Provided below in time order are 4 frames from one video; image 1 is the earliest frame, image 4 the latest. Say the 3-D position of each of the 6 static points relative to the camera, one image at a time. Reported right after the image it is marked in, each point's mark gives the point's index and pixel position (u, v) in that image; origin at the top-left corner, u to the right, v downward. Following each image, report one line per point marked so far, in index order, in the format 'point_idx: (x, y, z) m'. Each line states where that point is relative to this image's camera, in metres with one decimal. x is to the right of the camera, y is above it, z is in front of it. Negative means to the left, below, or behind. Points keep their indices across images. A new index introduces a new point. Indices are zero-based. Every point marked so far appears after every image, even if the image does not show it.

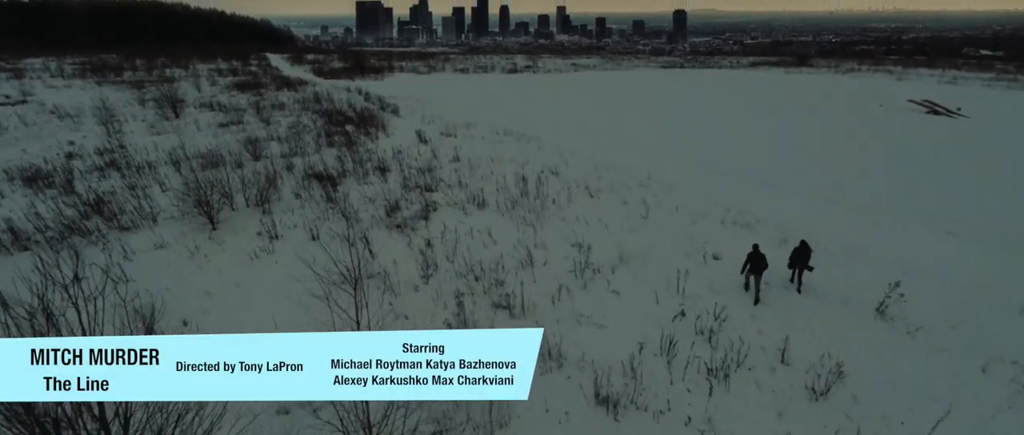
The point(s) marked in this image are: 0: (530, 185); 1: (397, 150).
0: (+0.3, +0.5, +10.6) m
1: (-2.7, +1.6, +13.9) m
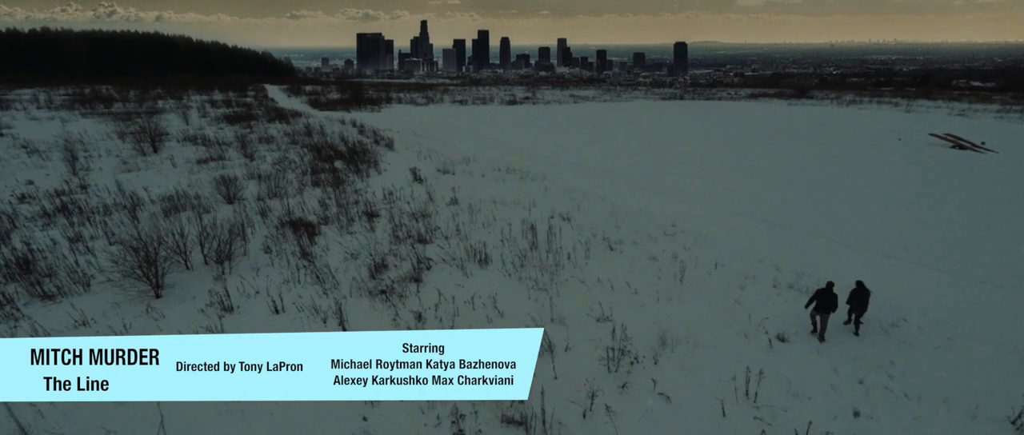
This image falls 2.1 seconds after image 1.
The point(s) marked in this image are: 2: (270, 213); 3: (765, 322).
0: (+0.4, -0.3, +9.1) m
1: (-2.6, +0.6, +12.4) m
2: (-4.5, +0.1, +10.7) m
3: (+2.8, -1.2, +6.4) m
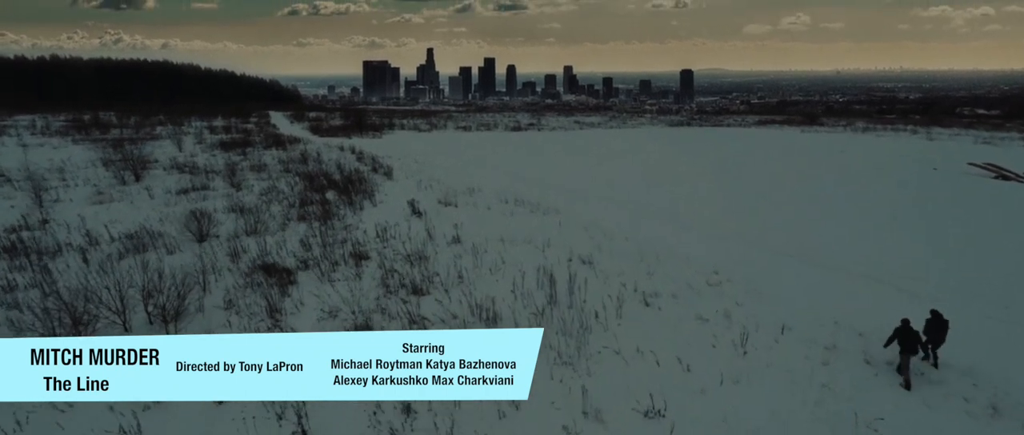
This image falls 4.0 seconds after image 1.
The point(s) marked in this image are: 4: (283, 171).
0: (+0.6, -1.0, +7.5) m
1: (-2.4, -0.2, +10.9) m
2: (-4.3, -0.6, +9.2) m
3: (+3.0, -1.7, +4.7) m
4: (-7.6, +1.6, +19.4) m
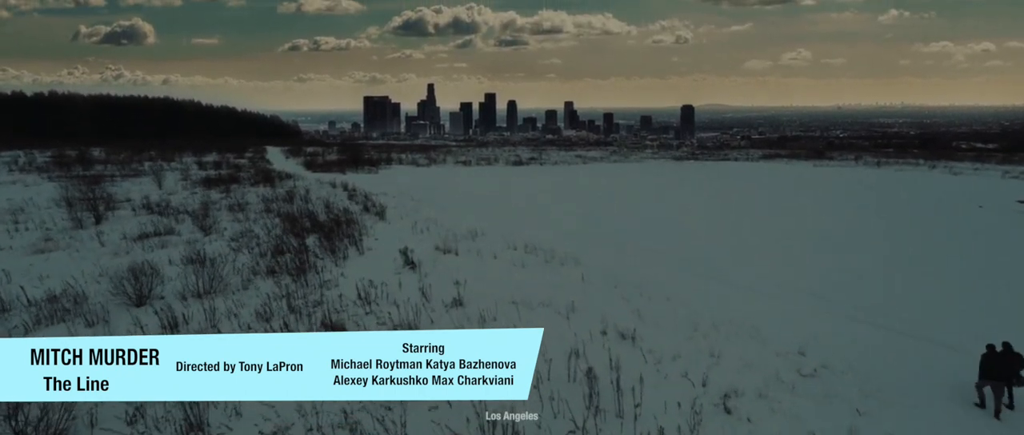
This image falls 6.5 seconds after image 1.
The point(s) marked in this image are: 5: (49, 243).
0: (+0.8, -1.6, +5.4) m
1: (-2.2, -1.0, +8.8) m
2: (-4.1, -1.3, +7.1) m
3: (+3.2, -2.2, +2.6) m
4: (-7.4, +0.2, +17.4) m
5: (-10.3, -0.6, +12.9) m
